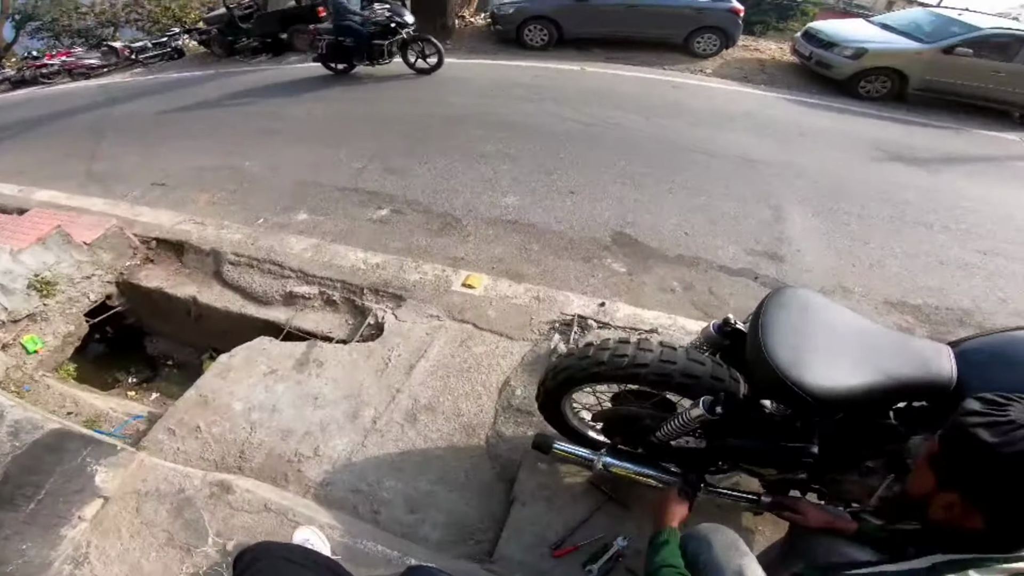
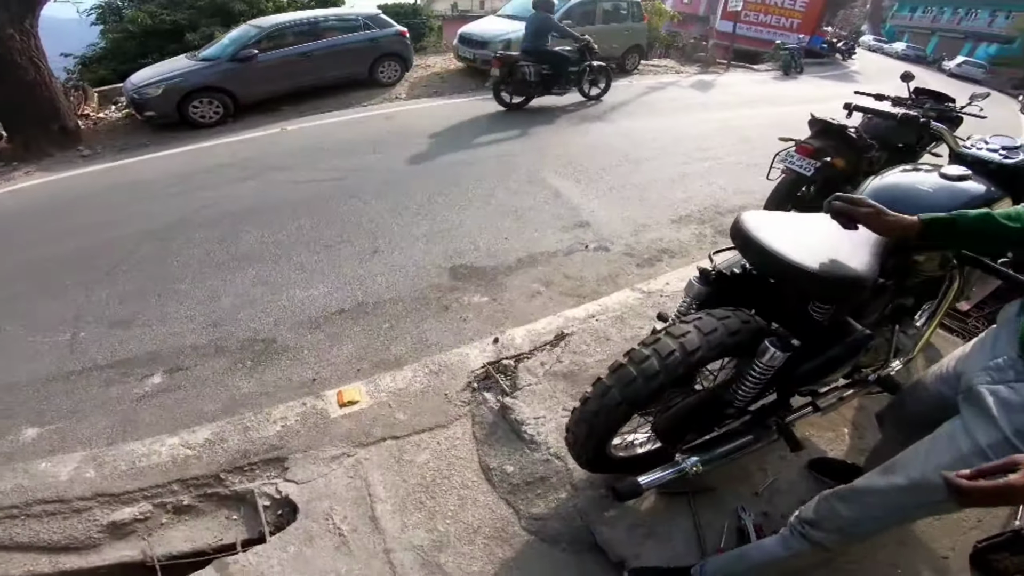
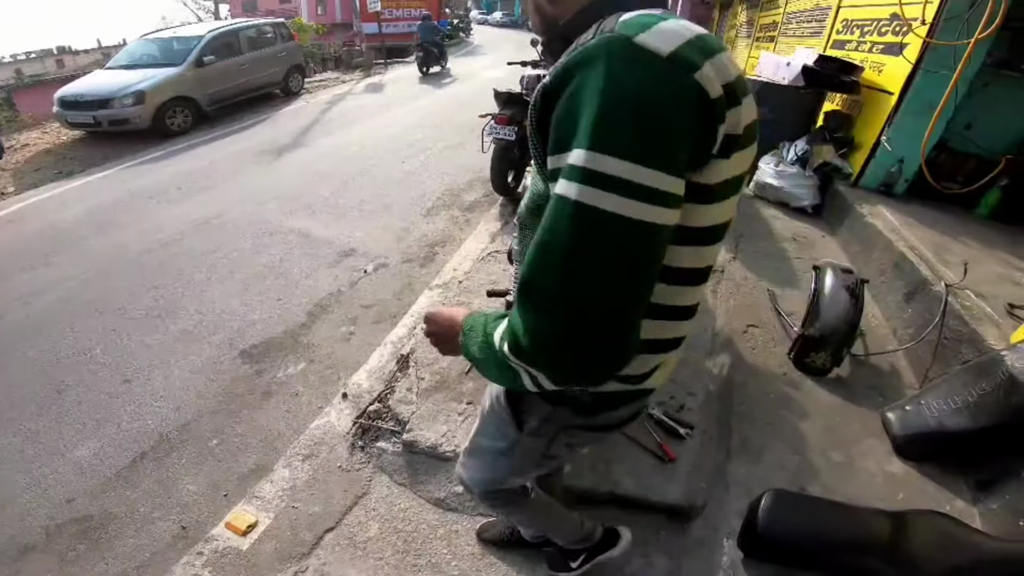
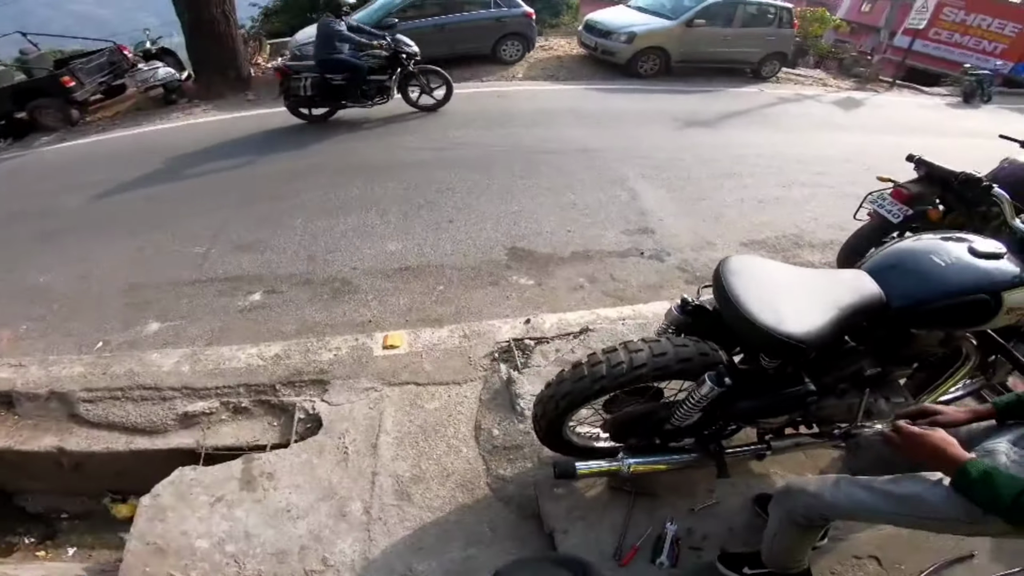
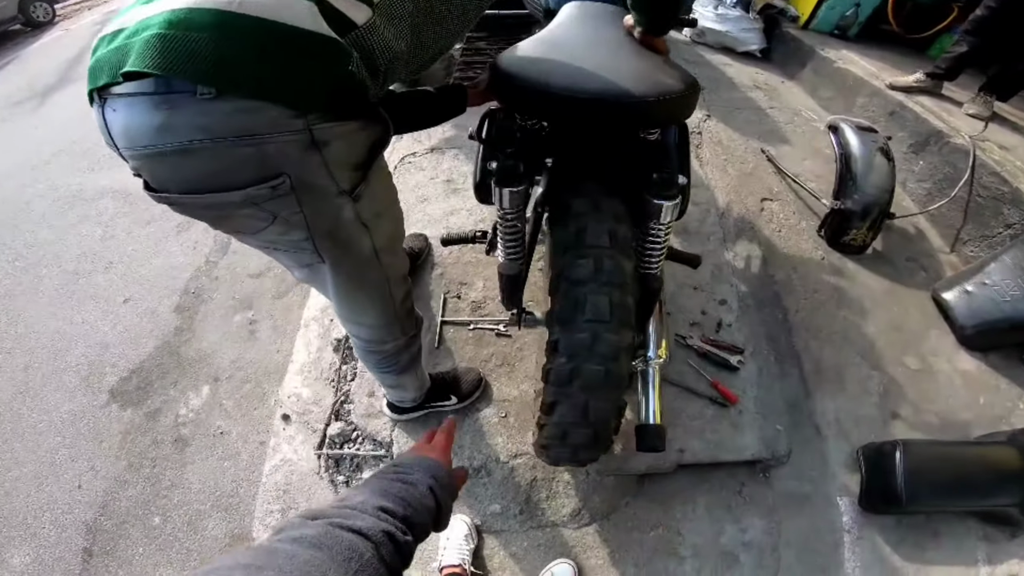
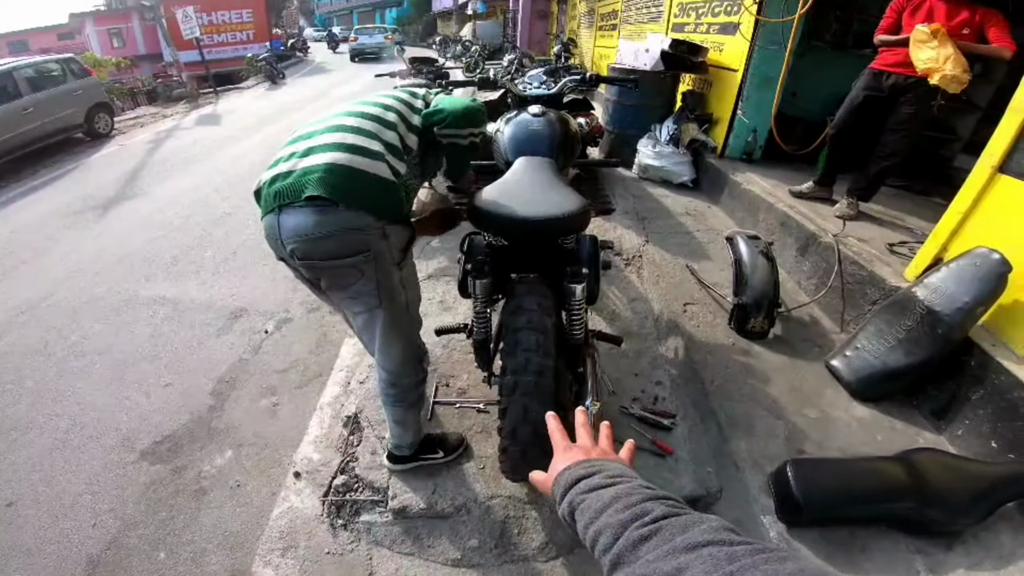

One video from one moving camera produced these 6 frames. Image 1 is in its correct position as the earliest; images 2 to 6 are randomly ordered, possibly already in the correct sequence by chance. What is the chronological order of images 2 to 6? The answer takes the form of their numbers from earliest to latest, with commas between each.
4, 2, 3, 6, 5
